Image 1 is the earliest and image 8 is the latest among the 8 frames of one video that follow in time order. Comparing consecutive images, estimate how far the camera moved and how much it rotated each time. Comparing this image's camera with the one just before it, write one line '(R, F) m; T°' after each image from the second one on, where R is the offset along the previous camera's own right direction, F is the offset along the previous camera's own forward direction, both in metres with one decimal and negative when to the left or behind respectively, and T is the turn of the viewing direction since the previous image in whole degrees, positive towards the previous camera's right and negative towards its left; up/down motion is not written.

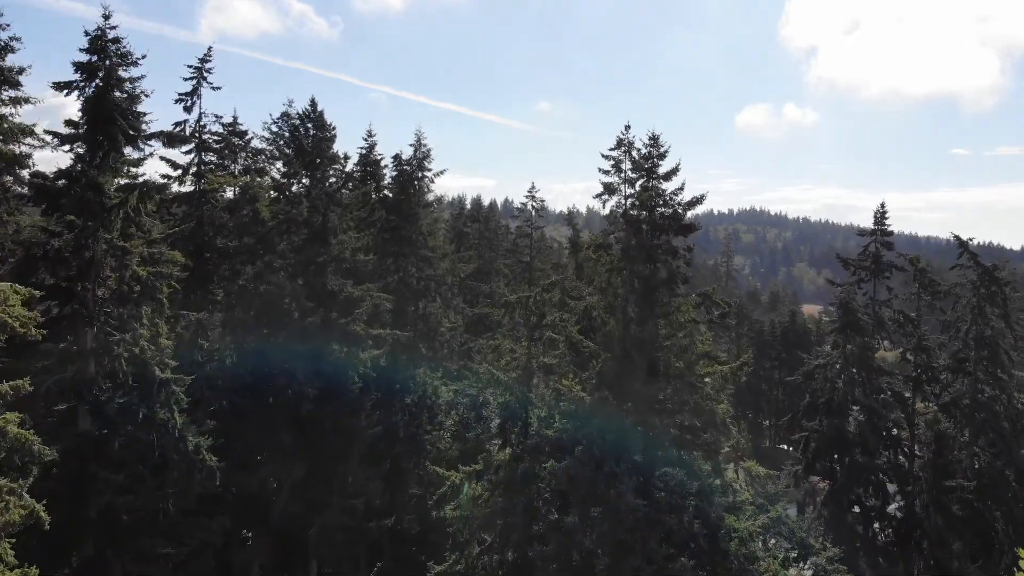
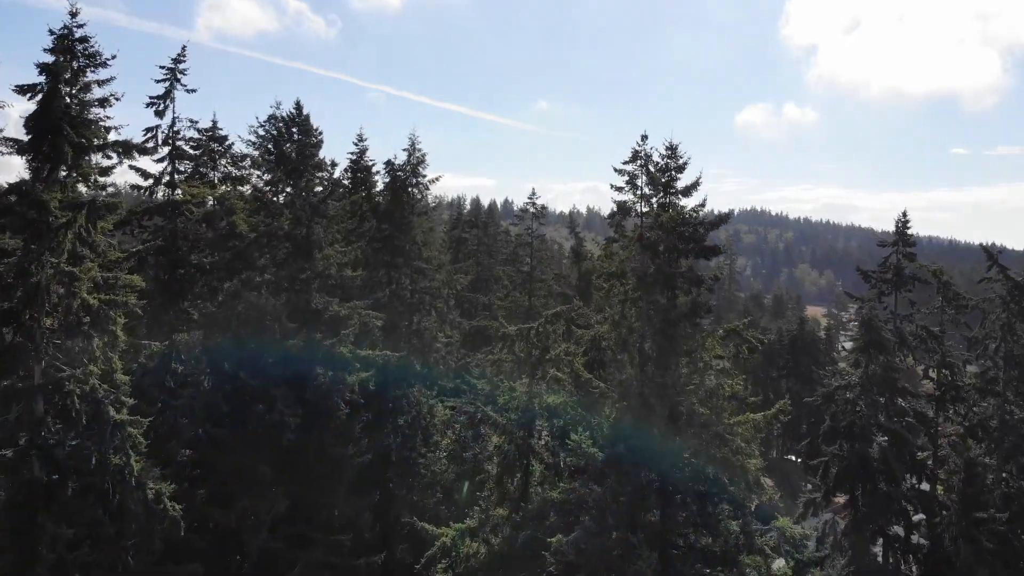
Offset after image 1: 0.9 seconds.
(0.0, +1.7) m; 0°
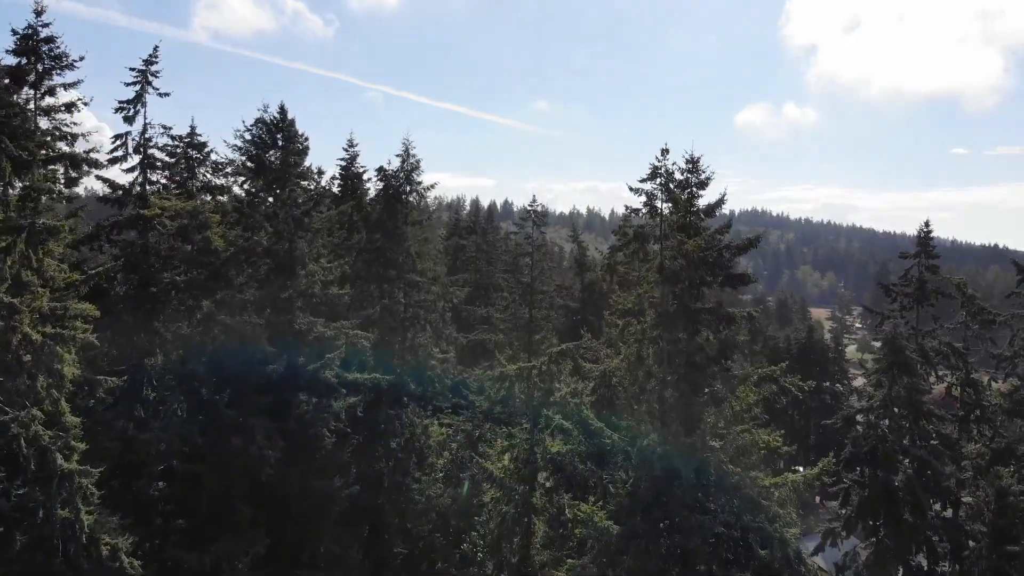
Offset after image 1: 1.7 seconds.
(0.0, +1.6) m; 0°
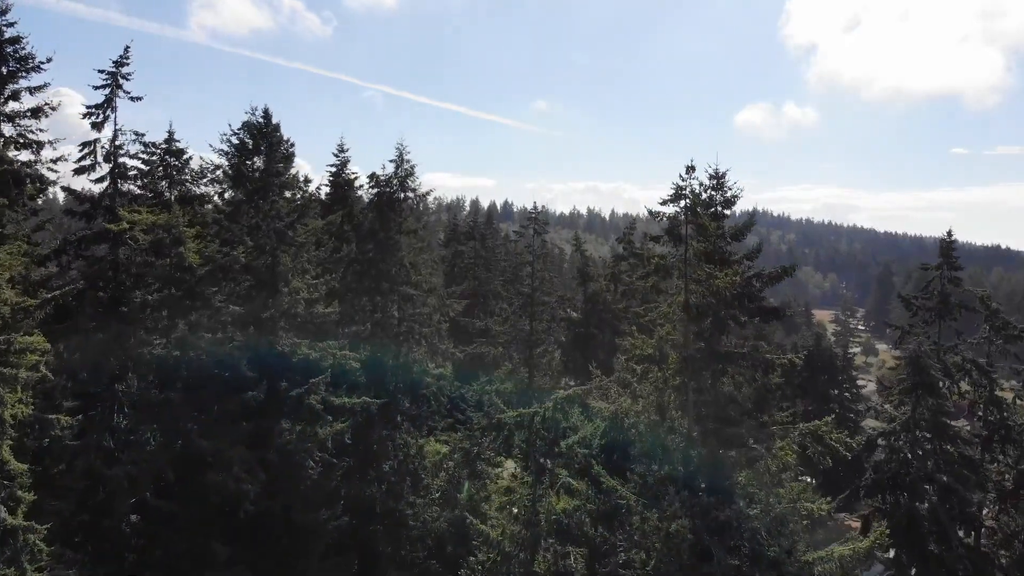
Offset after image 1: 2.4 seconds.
(0.0, +1.4) m; 0°
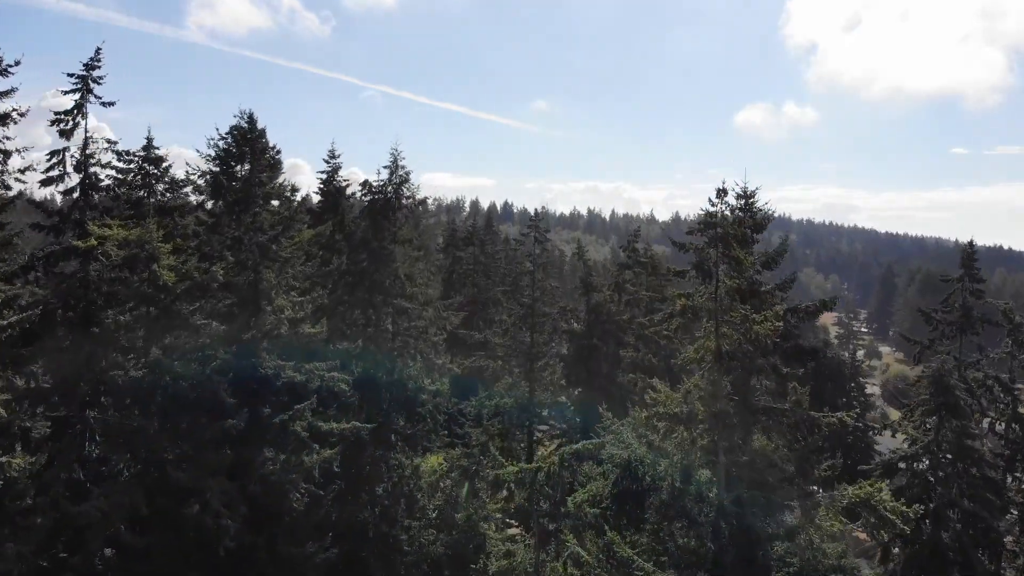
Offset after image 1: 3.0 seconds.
(0.0, +1.2) m; 0°
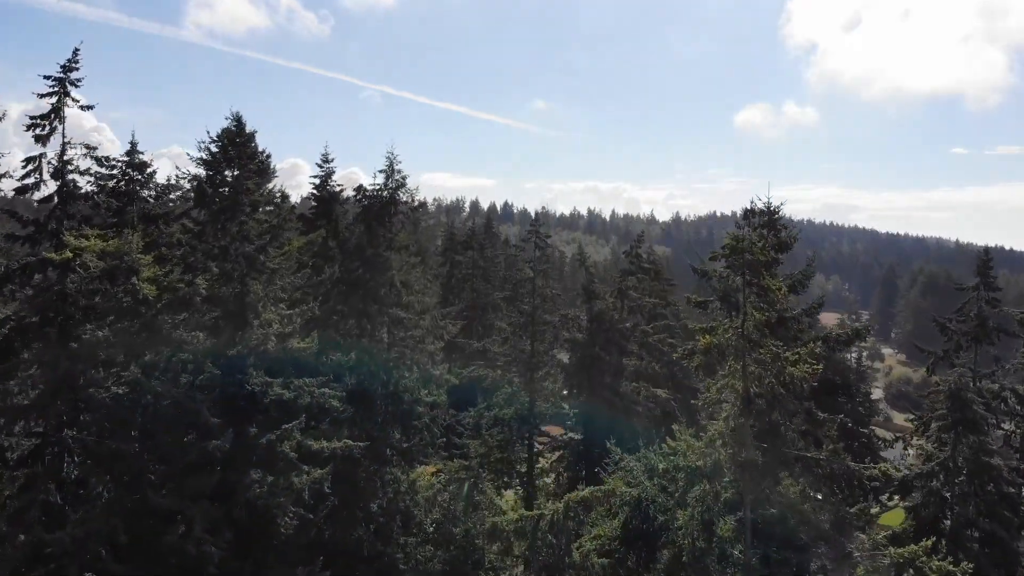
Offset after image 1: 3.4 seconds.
(0.0, +0.8) m; 0°
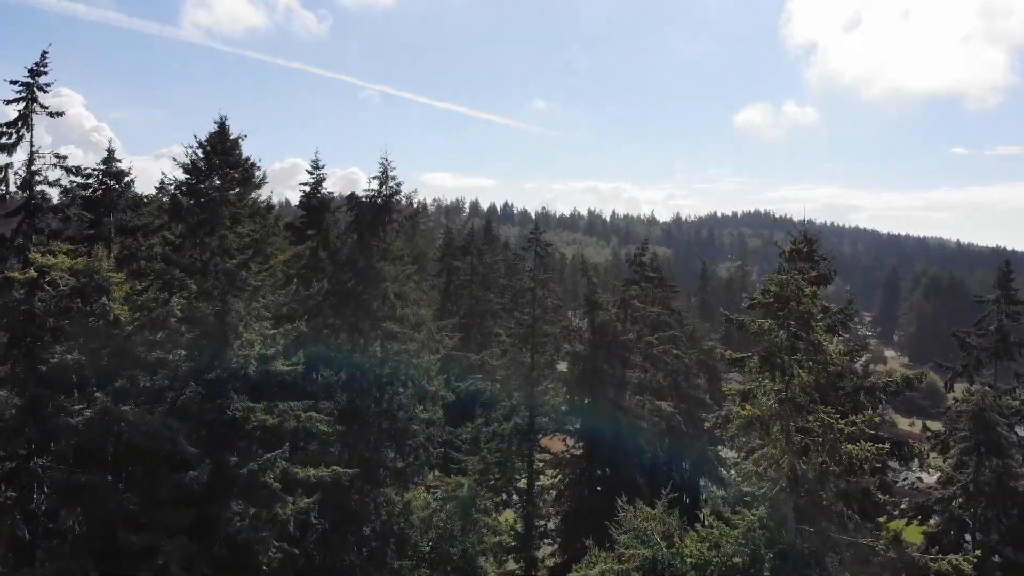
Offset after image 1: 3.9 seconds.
(0.0, +1.0) m; 0°
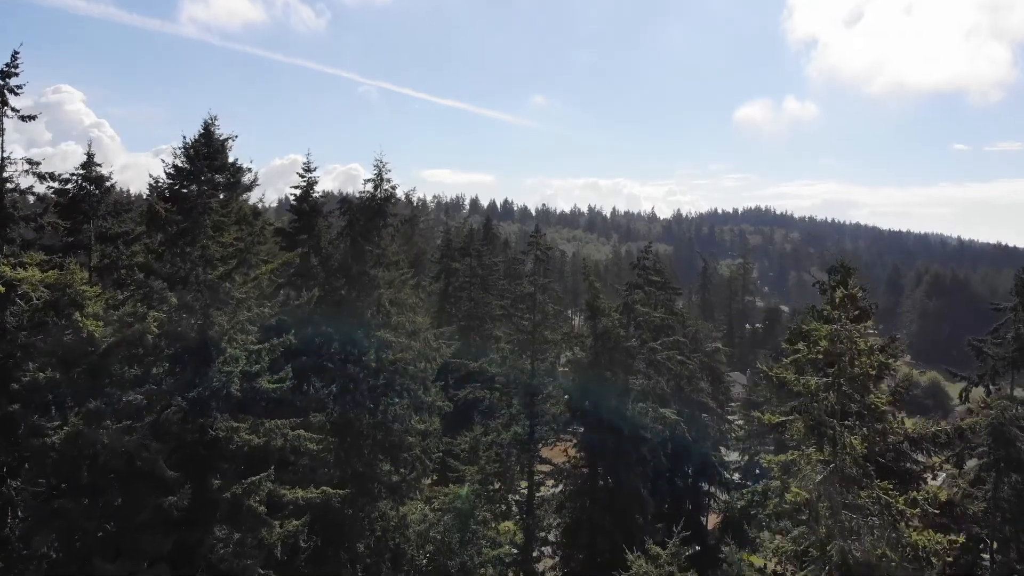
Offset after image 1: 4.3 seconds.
(0.0, +0.8) m; 0°
